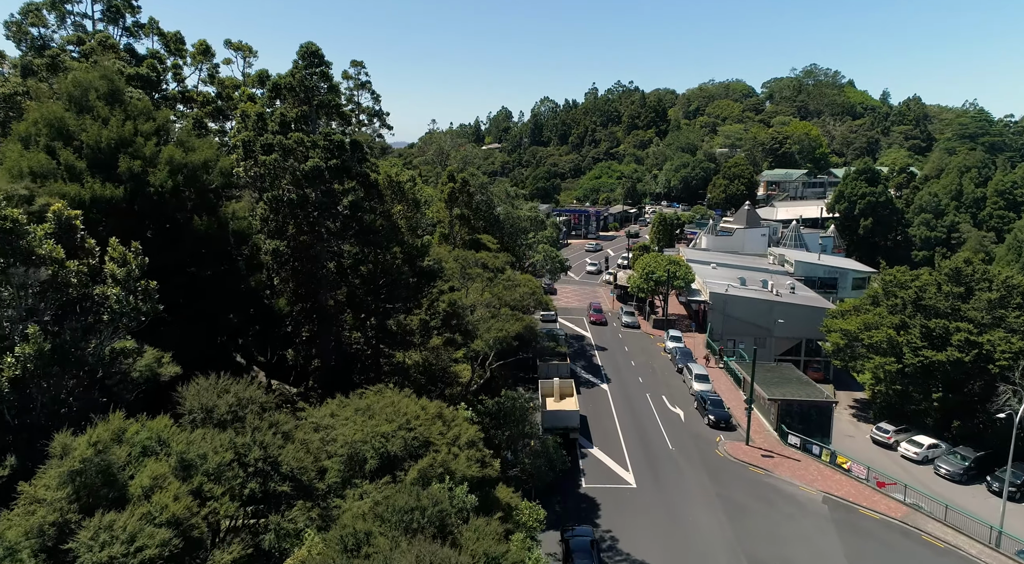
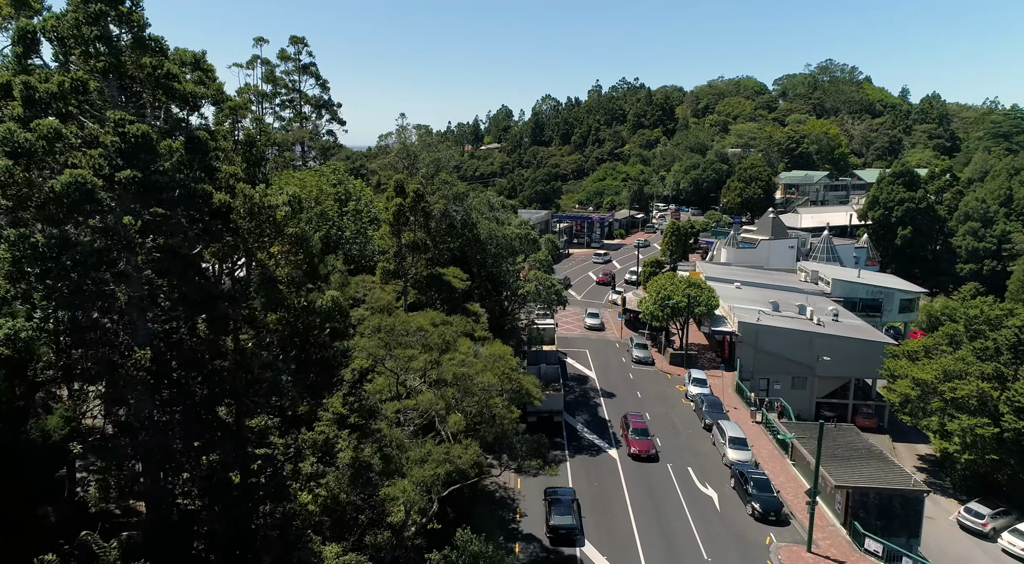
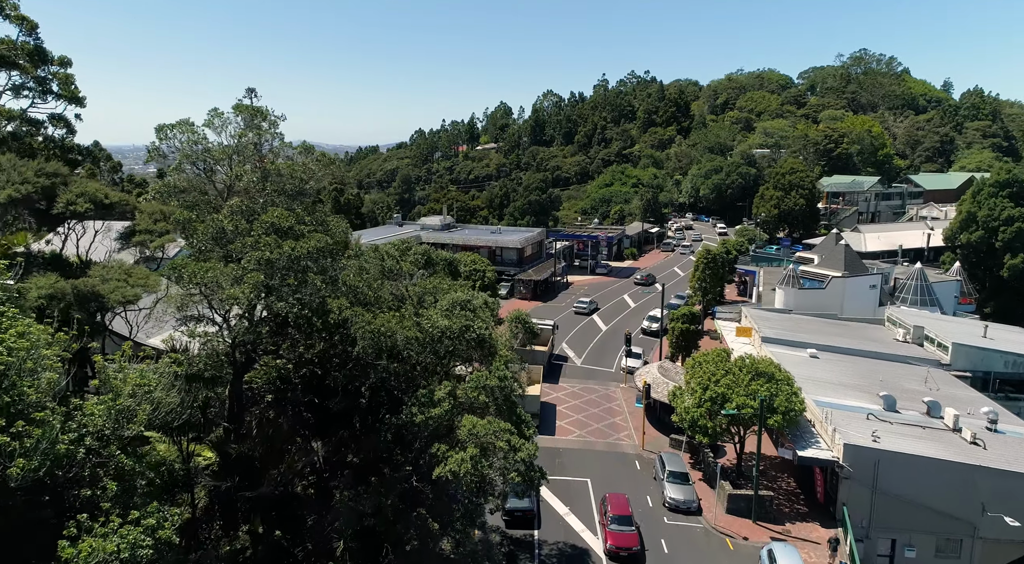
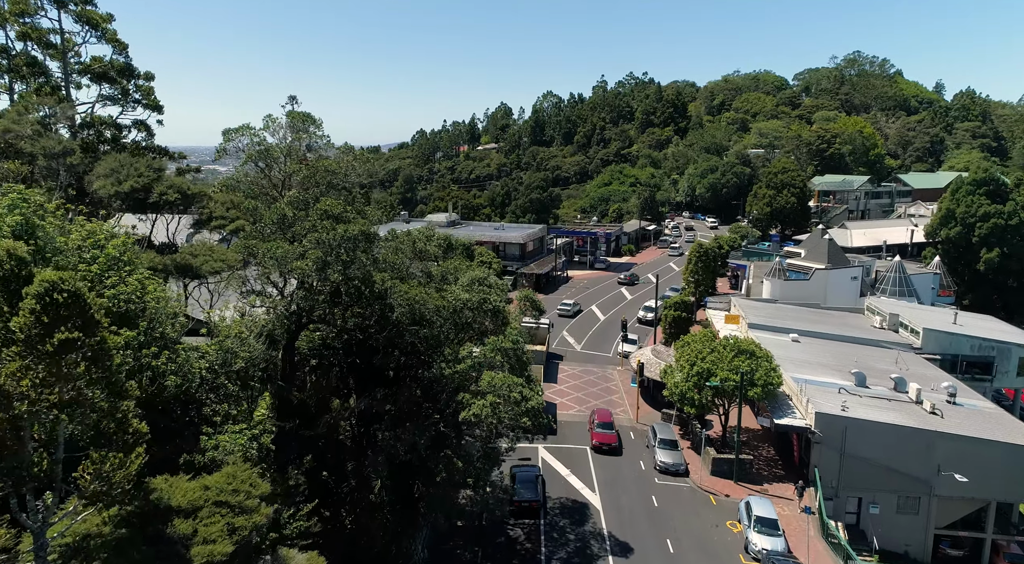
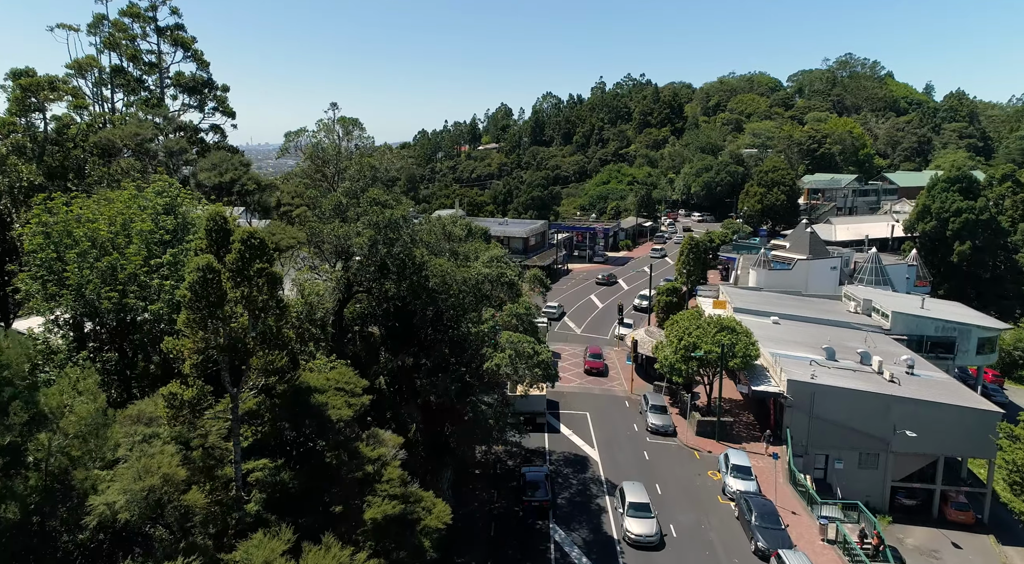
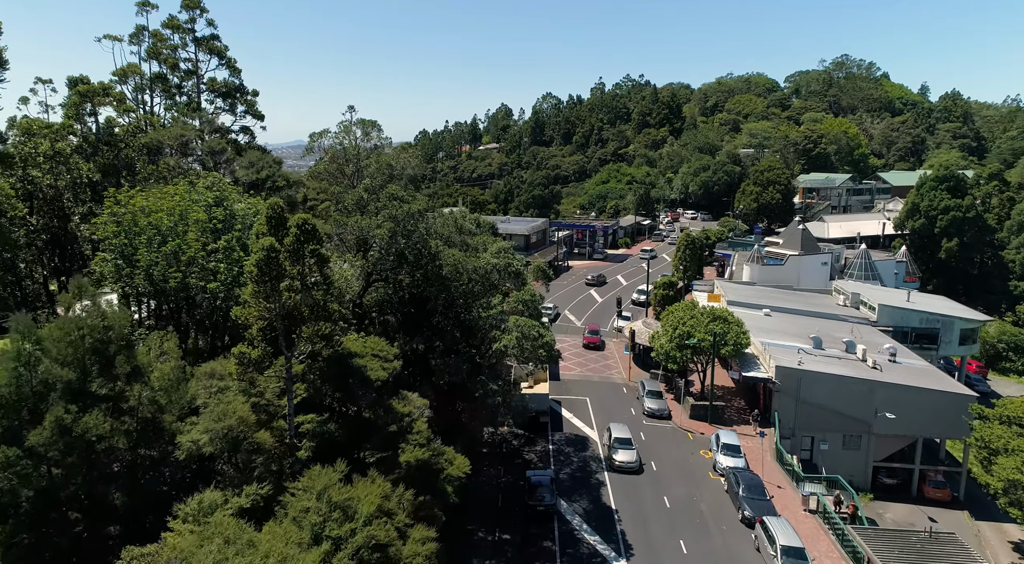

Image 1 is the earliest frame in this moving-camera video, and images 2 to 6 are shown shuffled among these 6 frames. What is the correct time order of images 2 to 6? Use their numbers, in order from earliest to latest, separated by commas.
2, 6, 5, 4, 3
